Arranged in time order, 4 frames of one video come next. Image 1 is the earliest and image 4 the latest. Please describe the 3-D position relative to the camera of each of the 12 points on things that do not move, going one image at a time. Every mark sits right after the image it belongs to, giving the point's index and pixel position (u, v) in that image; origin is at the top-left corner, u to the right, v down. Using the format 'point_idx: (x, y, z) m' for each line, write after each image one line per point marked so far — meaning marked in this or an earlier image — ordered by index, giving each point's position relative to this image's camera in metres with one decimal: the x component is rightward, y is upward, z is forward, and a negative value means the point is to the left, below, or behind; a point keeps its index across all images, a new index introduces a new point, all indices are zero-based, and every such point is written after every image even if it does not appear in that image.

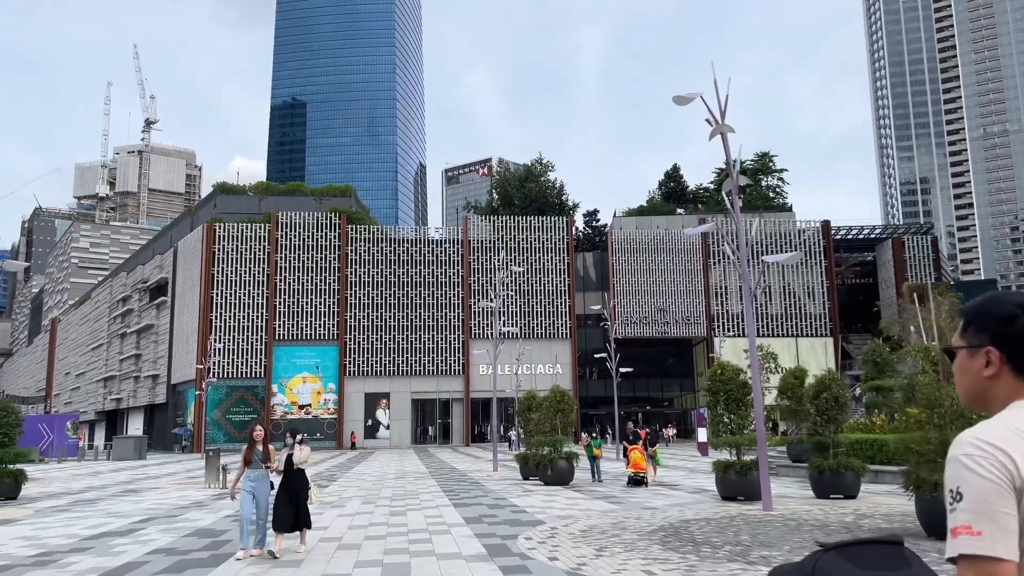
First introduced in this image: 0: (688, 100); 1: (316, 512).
0: (+3.3, +3.5, +14.9) m
1: (-3.8, -4.3, +15.5) m
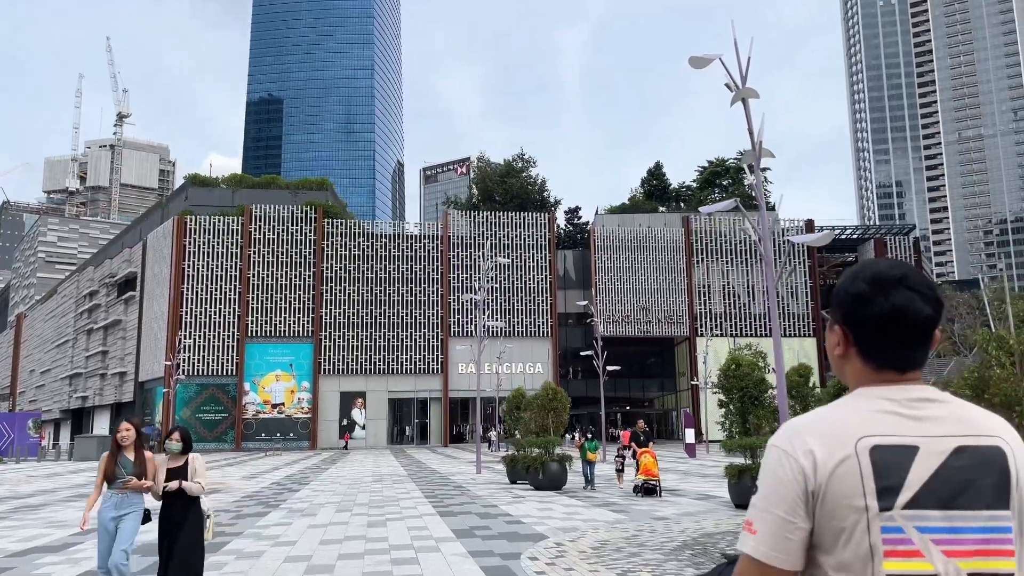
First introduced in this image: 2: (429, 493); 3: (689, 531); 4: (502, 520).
0: (+3.2, +3.7, +13.4) m
1: (-3.9, -4.0, +13.7) m
2: (-2.0, -4.8, +19.0) m
3: (+2.5, -3.4, +11.3) m
4: (-0.2, -3.7, +12.9) m
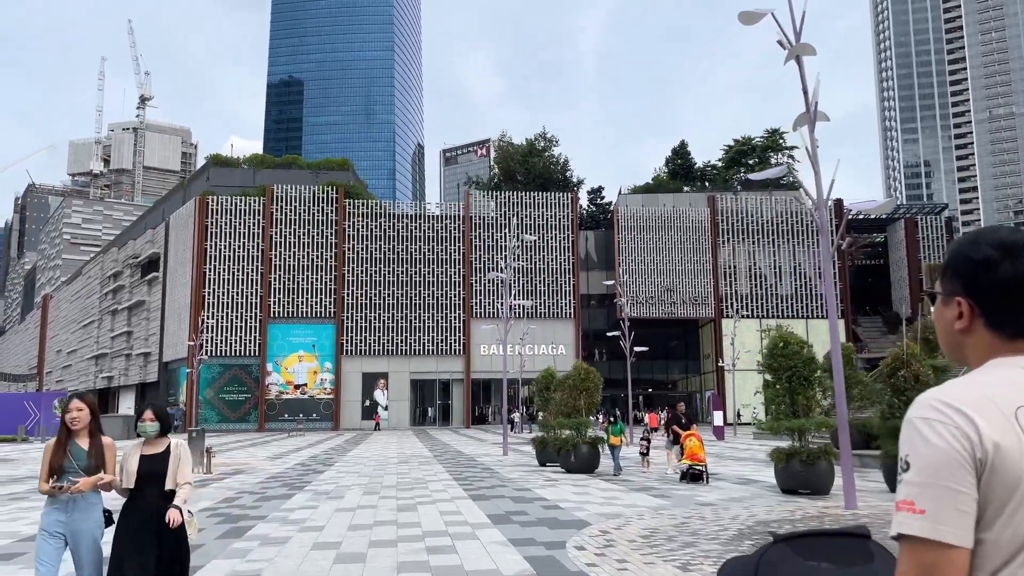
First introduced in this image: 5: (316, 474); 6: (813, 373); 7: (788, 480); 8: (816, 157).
0: (+3.8, +4.2, +12.5) m
1: (-3.3, -3.5, +13.2) m
2: (-1.2, -4.3, +18.4) m
3: (+3.0, -3.0, +10.6) m
4: (+0.4, -3.3, +12.2) m
5: (-4.8, -4.5, +19.6) m
6: (+5.2, -1.5, +13.9) m
7: (+4.7, -3.3, +13.8) m
8: (+4.7, +2.1, +12.6) m
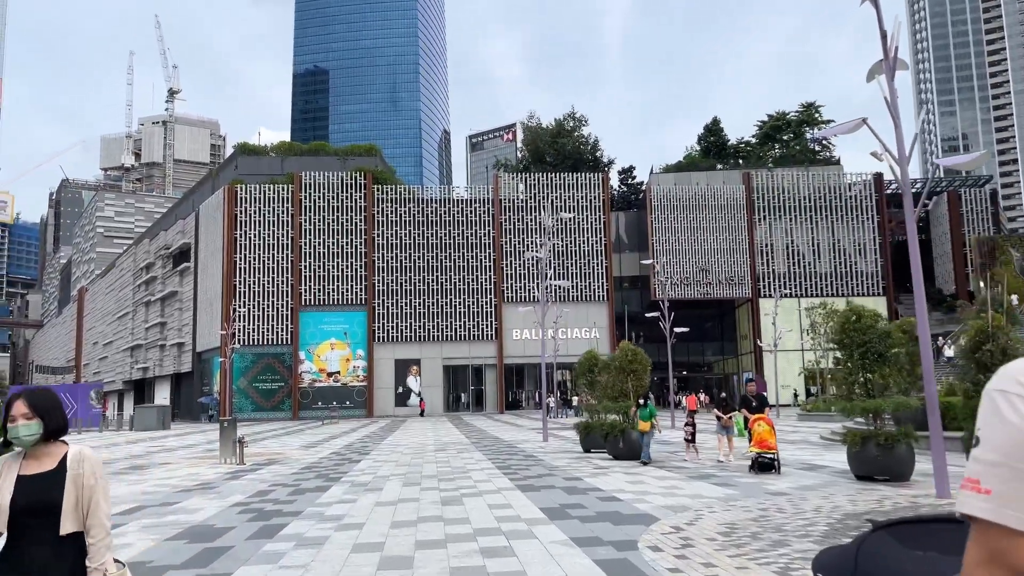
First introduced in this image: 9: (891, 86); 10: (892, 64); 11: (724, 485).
0: (+4.4, +4.6, +11.2) m
1: (-2.5, -3.2, +12.3) m
2: (-0.3, -3.8, +17.5) m
3: (+3.7, -2.6, +9.5) m
4: (+1.1, -2.9, +11.3) m
5: (-3.7, -4.1, +18.8) m
6: (+5.9, -1.0, +12.8) m
7: (+5.5, -2.8, +12.6) m
8: (+5.4, +2.5, +11.3) m
9: (+5.2, +2.8, +11.2) m
10: (+5.3, +3.1, +11.3) m
11: (+3.2, -3.0, +12.2) m
